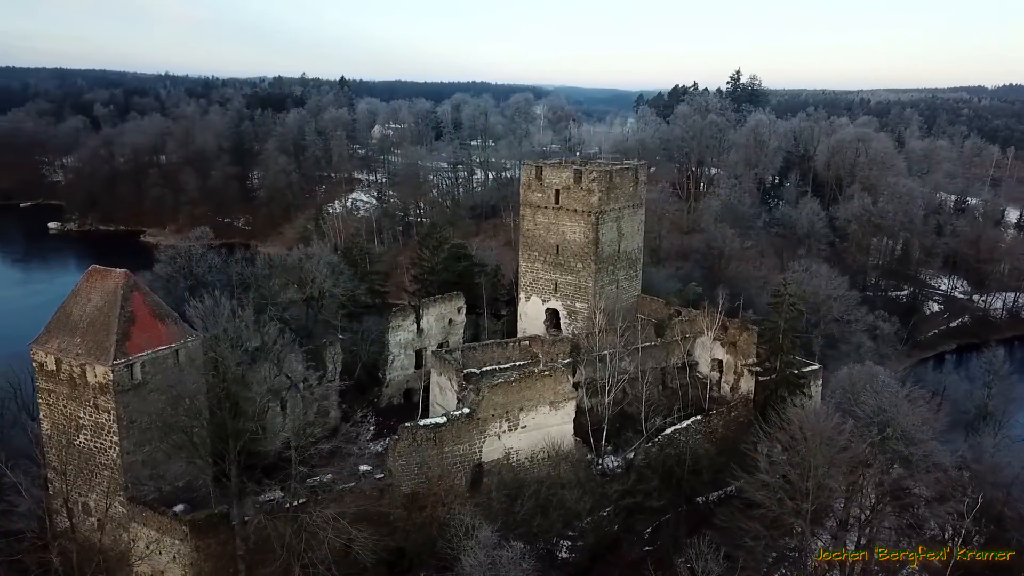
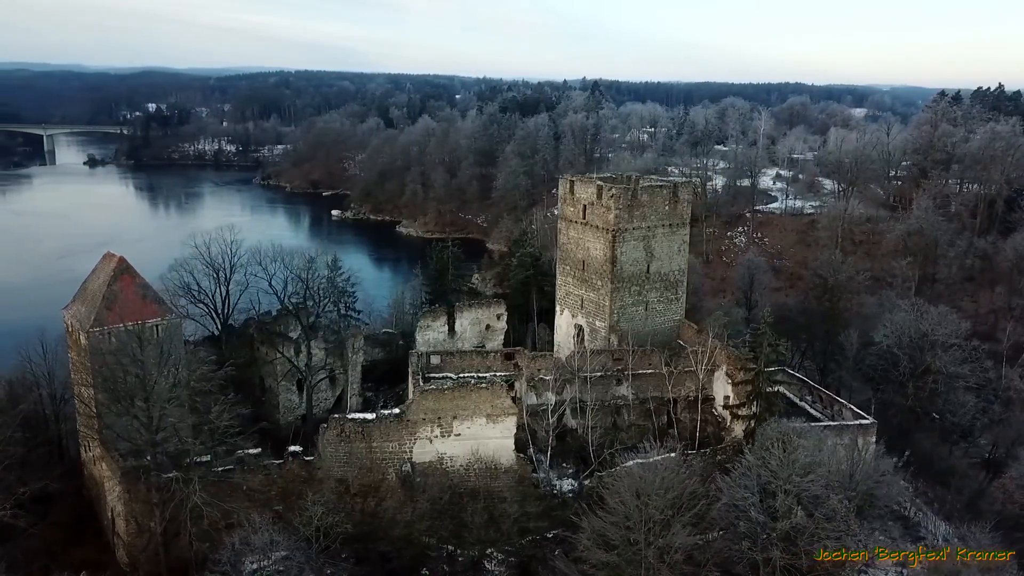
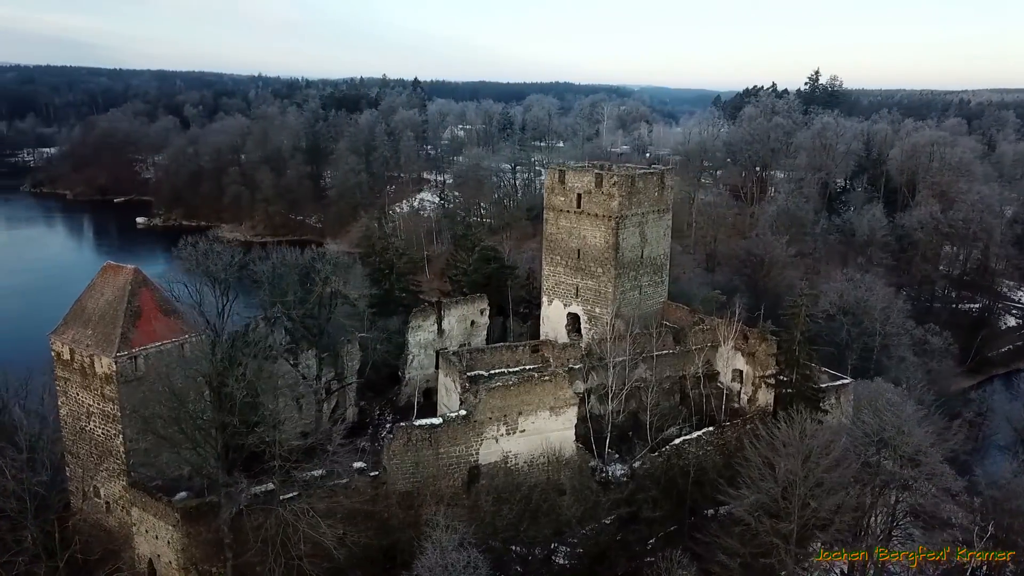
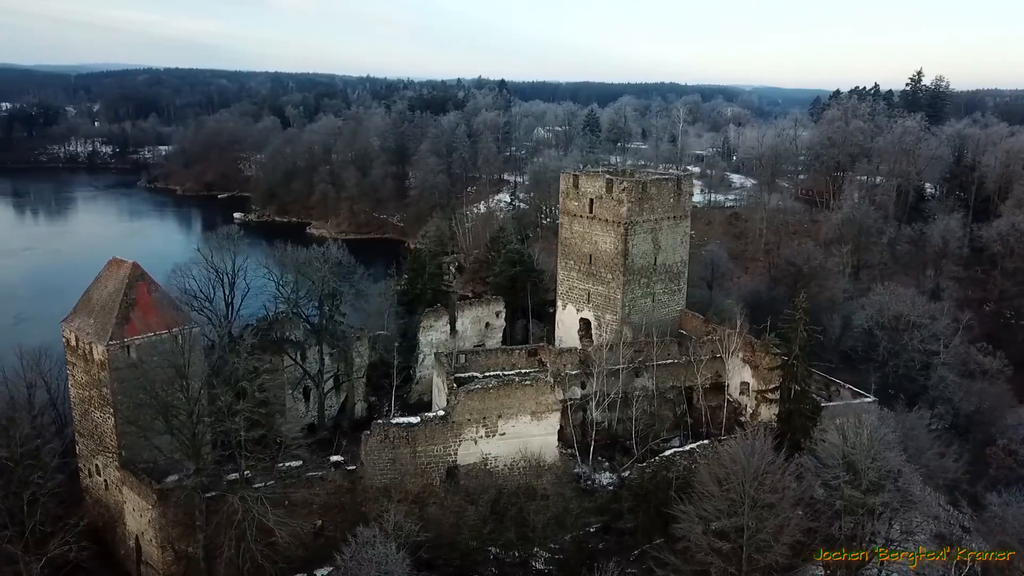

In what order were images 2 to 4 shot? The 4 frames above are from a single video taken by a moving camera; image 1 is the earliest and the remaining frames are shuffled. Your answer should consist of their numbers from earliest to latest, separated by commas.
3, 4, 2
